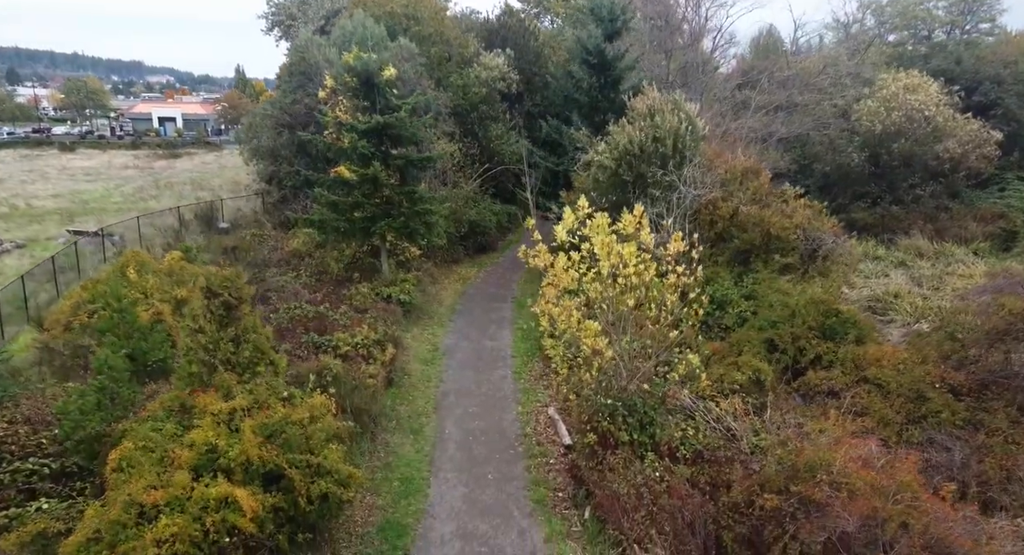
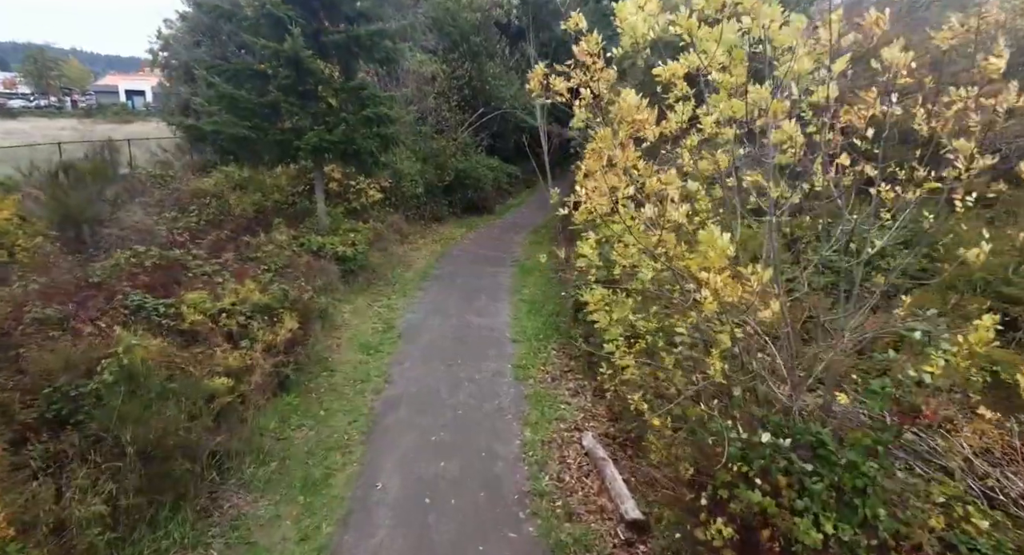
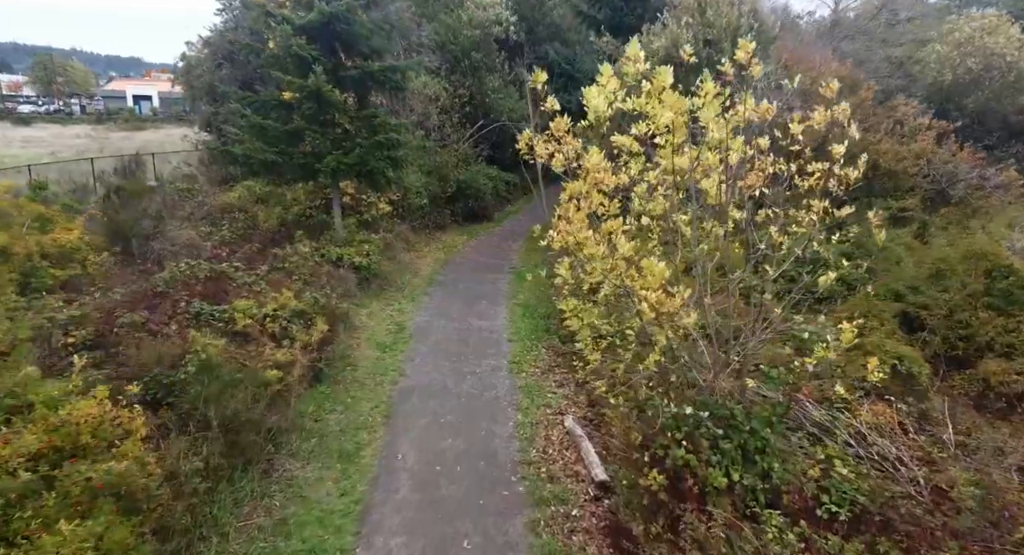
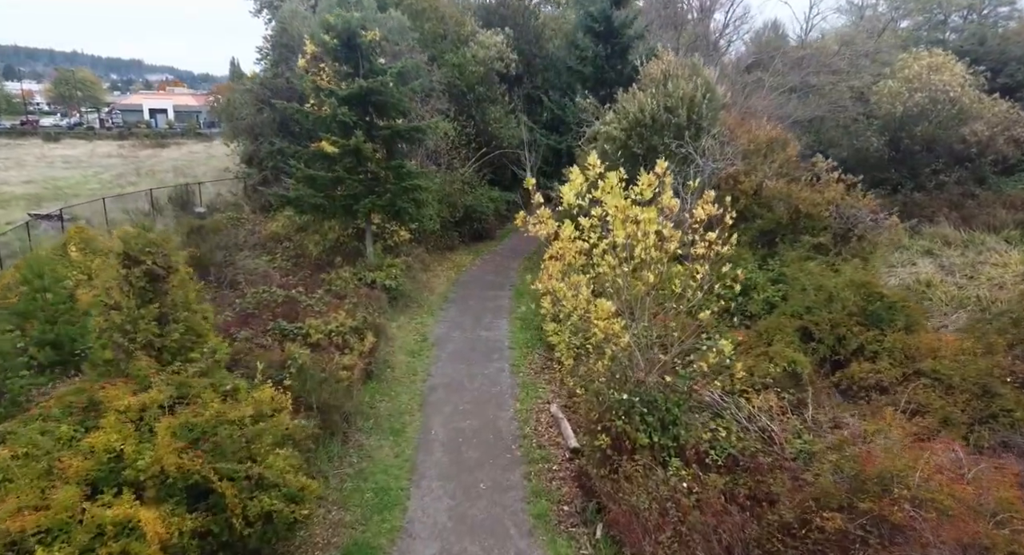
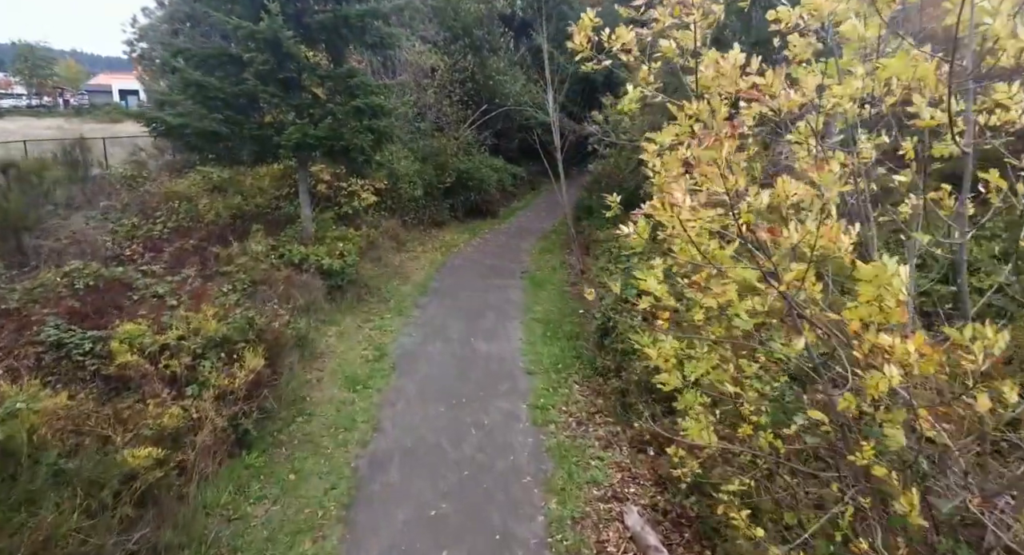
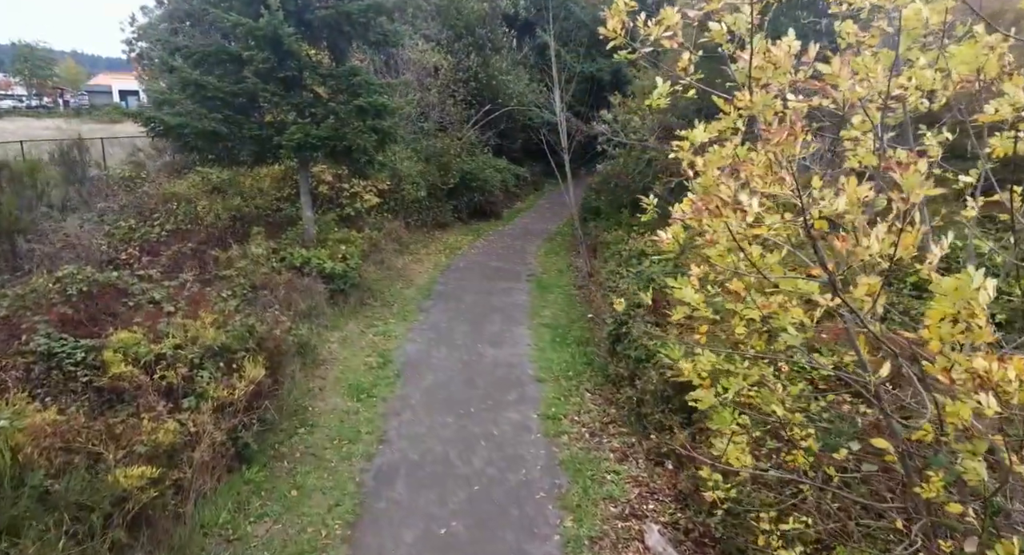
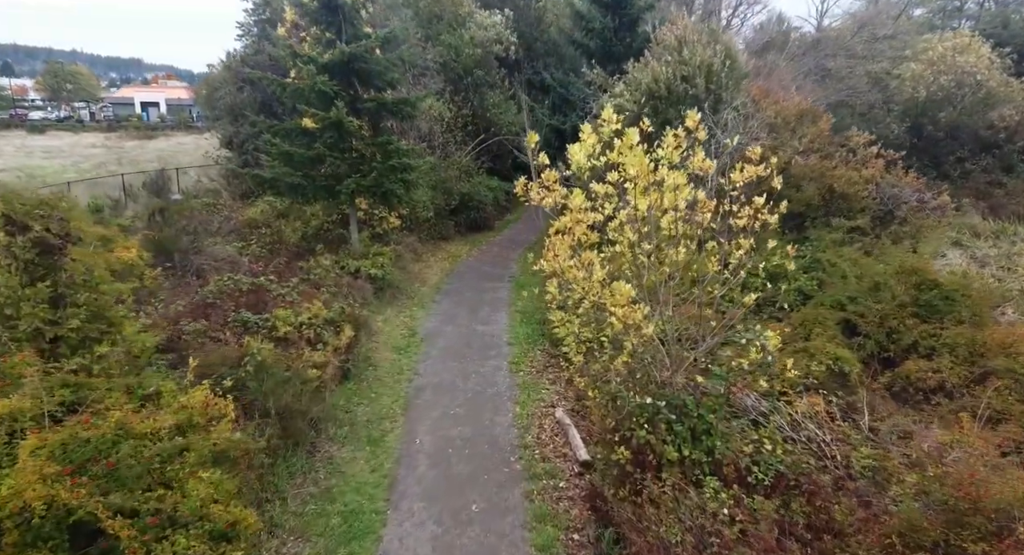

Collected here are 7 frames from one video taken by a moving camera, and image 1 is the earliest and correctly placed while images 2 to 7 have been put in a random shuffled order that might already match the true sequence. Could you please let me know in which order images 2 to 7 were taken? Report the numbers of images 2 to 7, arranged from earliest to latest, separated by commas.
4, 7, 3, 2, 5, 6
